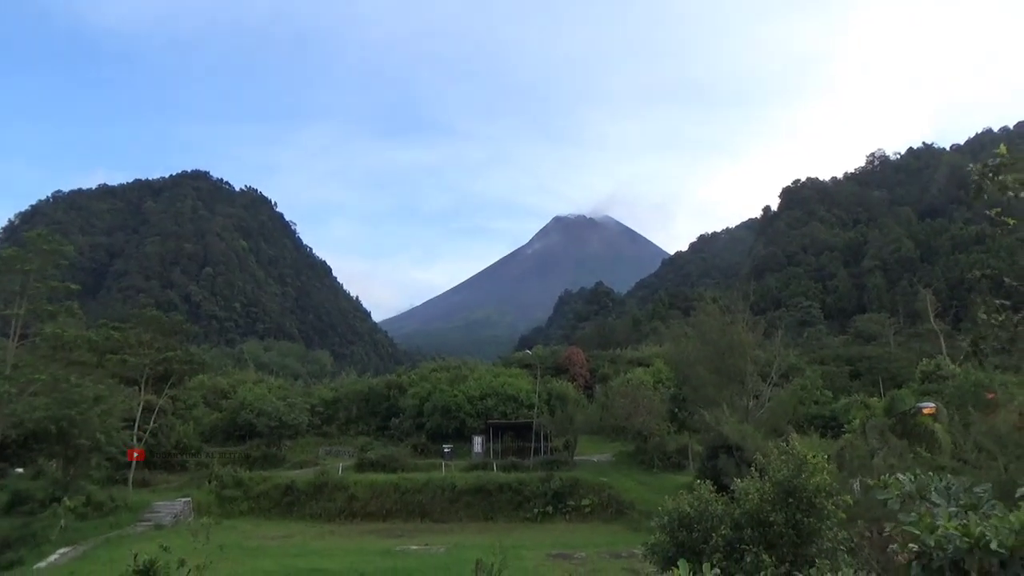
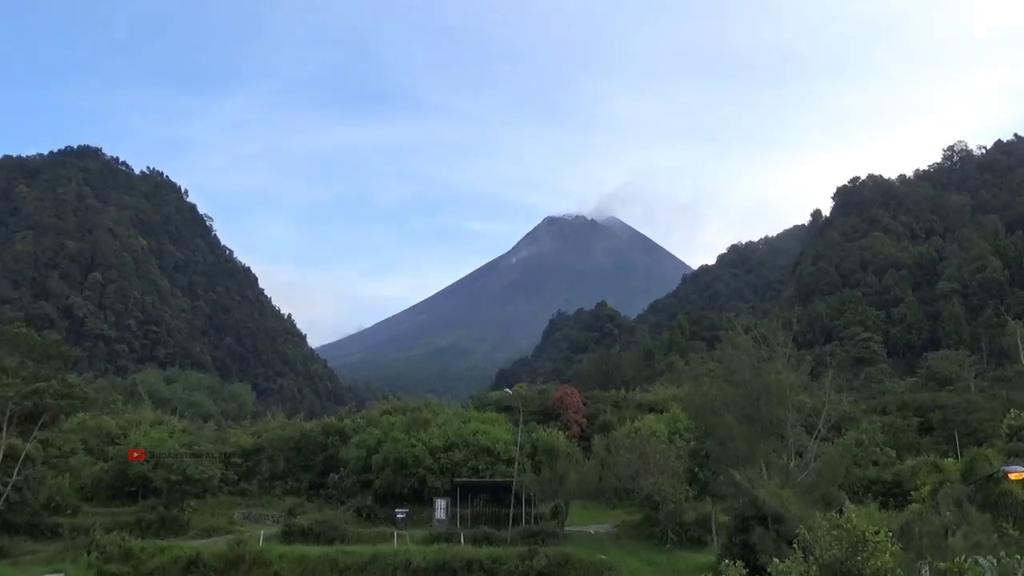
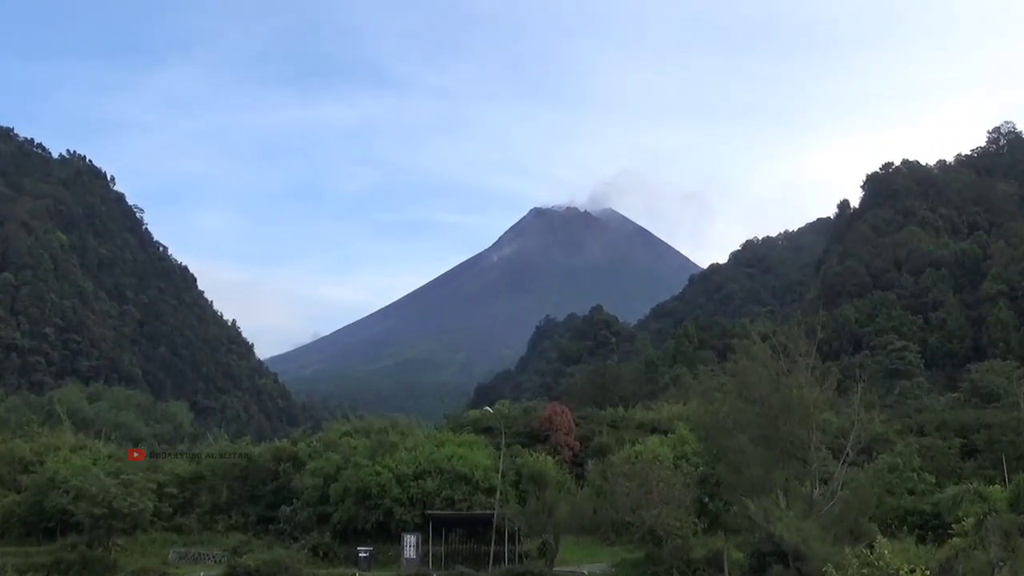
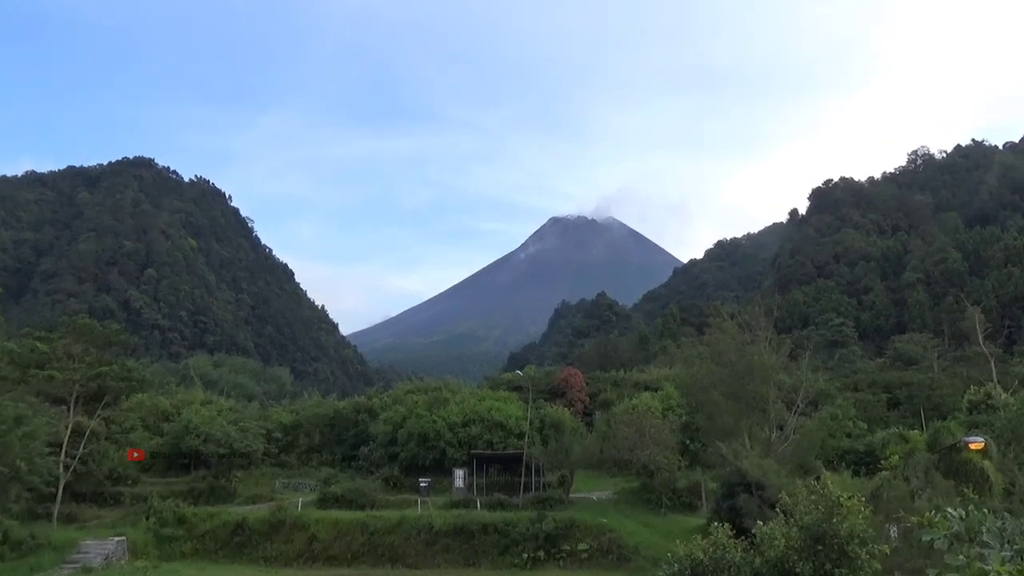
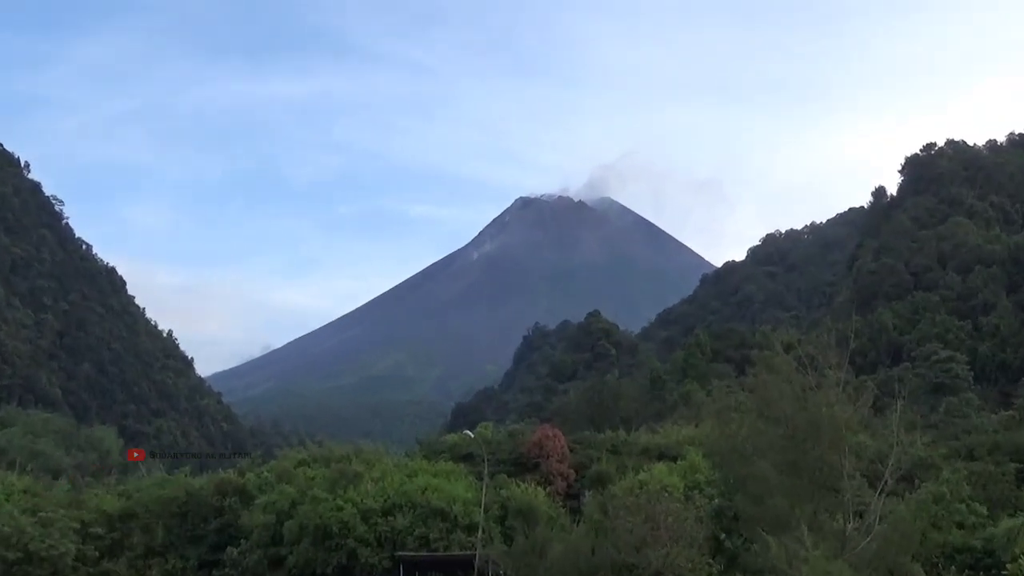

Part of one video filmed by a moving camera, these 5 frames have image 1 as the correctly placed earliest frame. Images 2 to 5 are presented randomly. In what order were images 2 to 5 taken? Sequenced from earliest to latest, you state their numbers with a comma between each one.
4, 2, 3, 5
